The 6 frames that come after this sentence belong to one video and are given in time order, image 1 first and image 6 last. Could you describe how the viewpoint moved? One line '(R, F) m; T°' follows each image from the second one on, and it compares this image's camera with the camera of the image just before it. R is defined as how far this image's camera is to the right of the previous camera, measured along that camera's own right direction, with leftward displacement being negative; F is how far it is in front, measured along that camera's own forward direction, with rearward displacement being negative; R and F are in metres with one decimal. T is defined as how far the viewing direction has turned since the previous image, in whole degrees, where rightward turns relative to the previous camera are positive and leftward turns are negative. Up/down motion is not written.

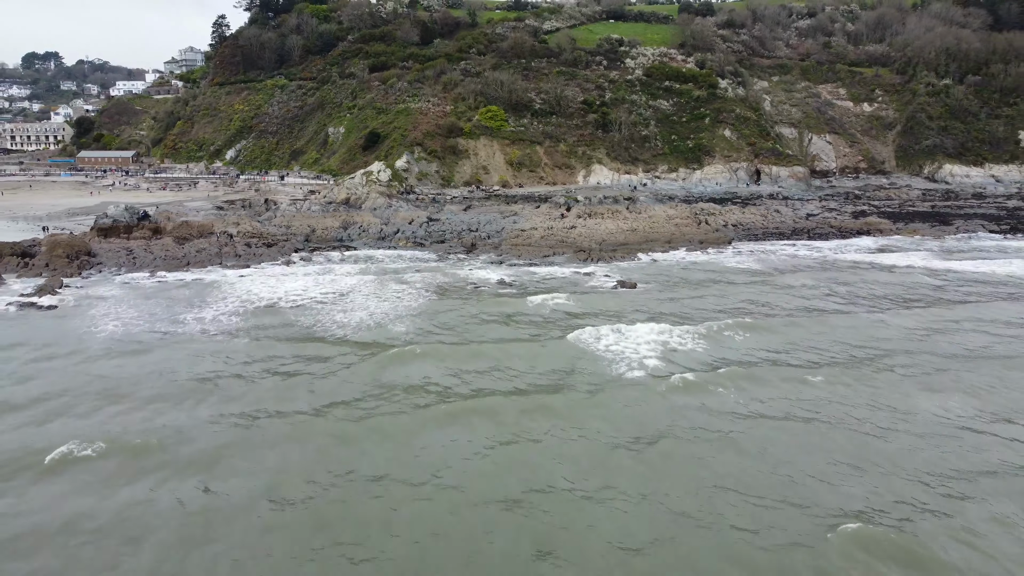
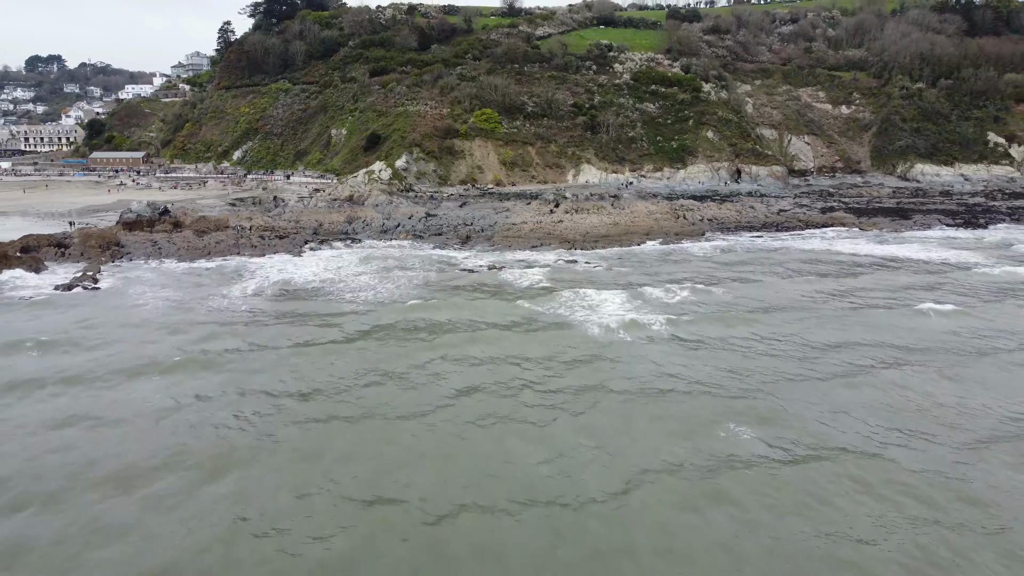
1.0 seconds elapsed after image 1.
(+0.2, -2.5) m; 0°
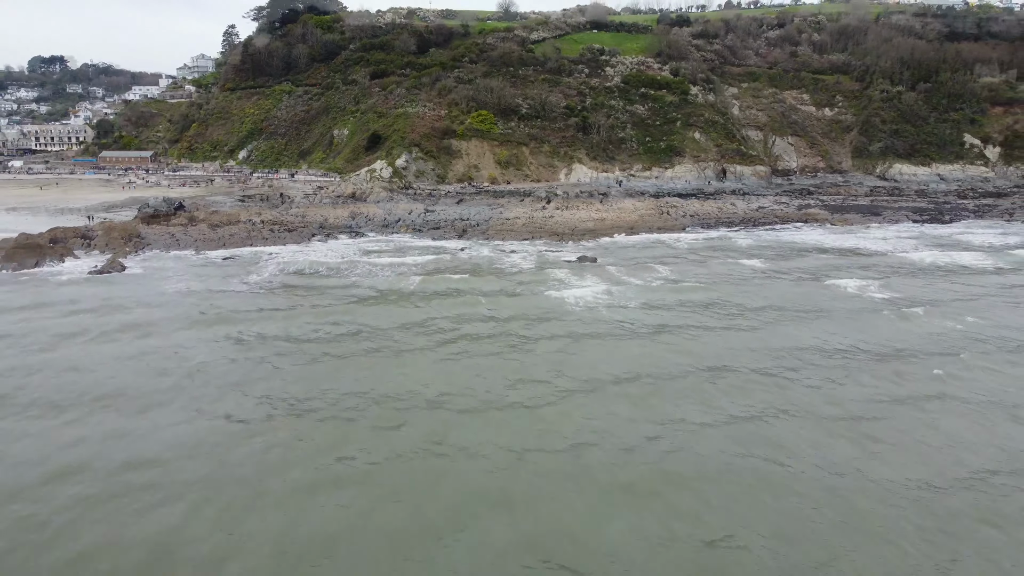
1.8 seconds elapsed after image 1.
(+0.2, -2.1) m; 0°
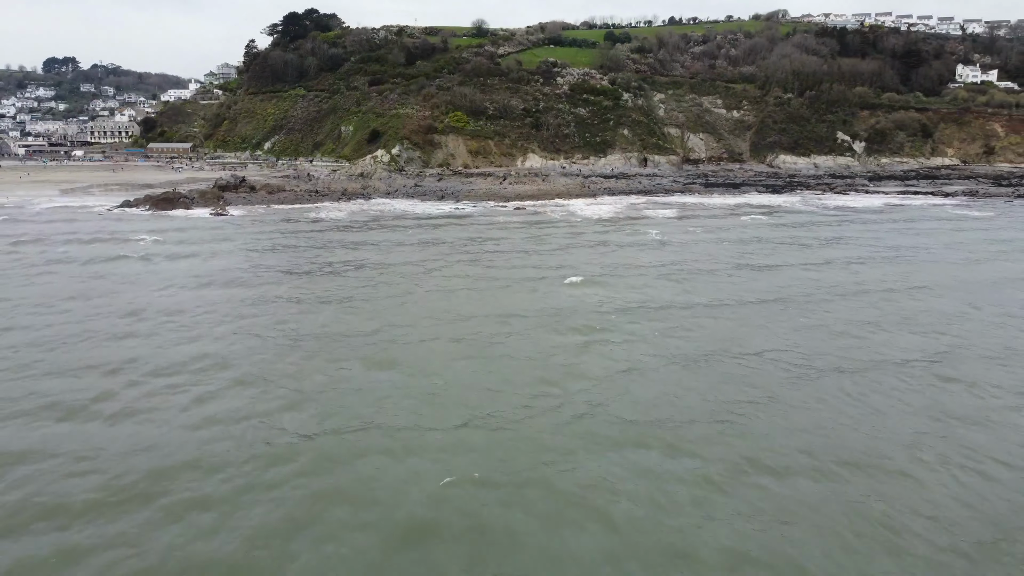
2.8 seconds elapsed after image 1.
(+0.3, -2.1) m; 0°
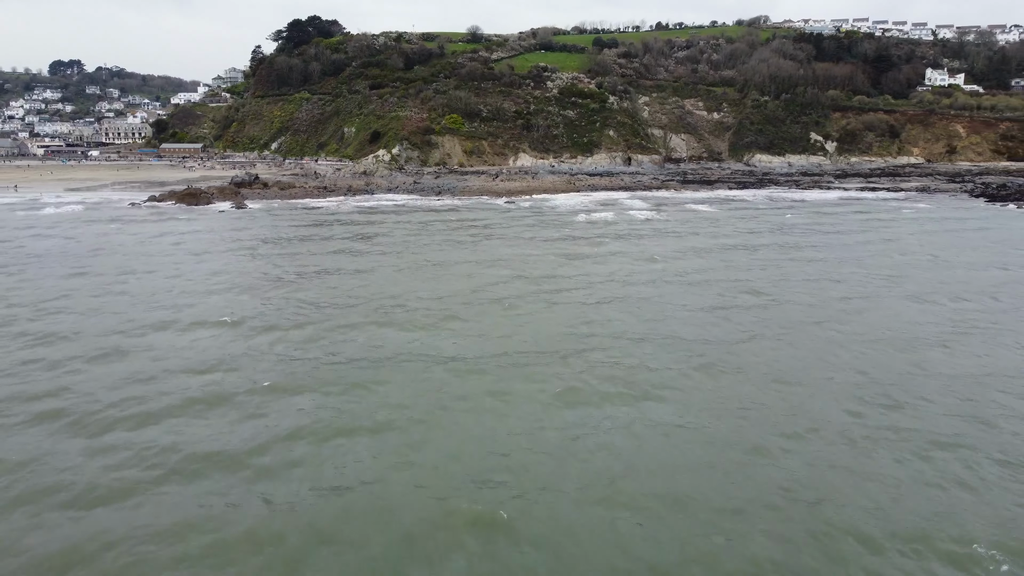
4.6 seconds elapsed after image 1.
(+0.4, -4.0) m; 0°
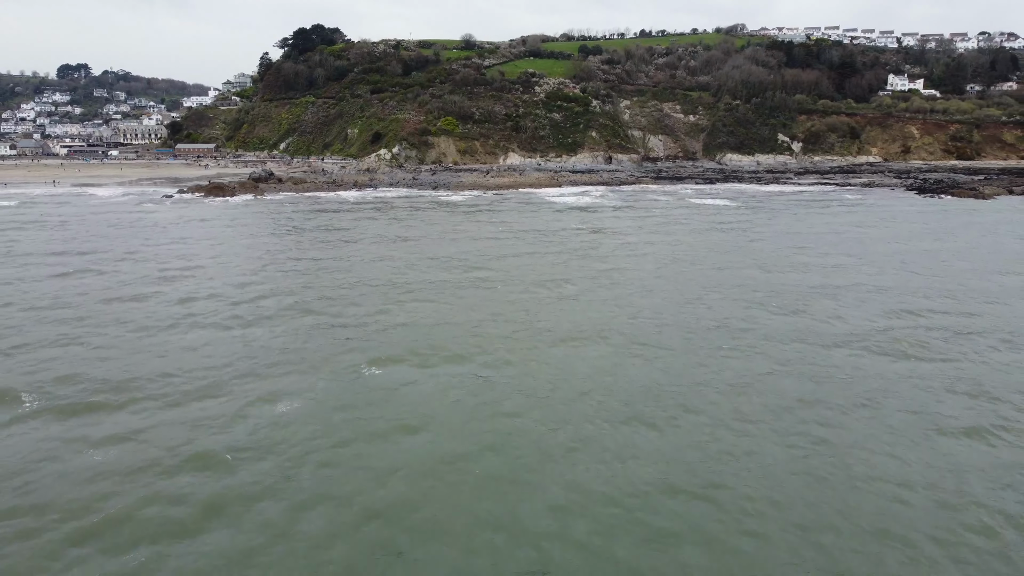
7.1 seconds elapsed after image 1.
(+0.6, -5.6) m; 0°
